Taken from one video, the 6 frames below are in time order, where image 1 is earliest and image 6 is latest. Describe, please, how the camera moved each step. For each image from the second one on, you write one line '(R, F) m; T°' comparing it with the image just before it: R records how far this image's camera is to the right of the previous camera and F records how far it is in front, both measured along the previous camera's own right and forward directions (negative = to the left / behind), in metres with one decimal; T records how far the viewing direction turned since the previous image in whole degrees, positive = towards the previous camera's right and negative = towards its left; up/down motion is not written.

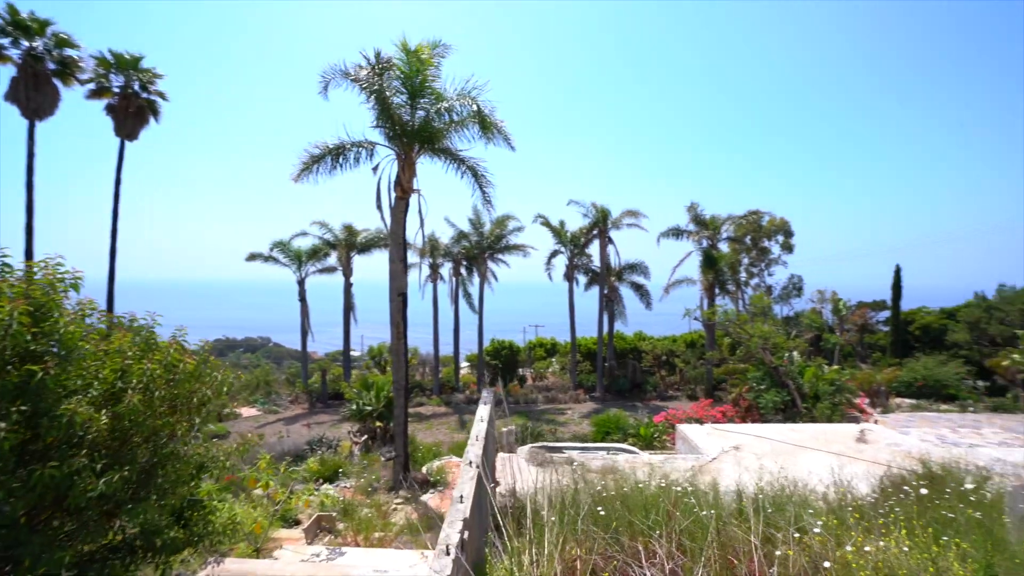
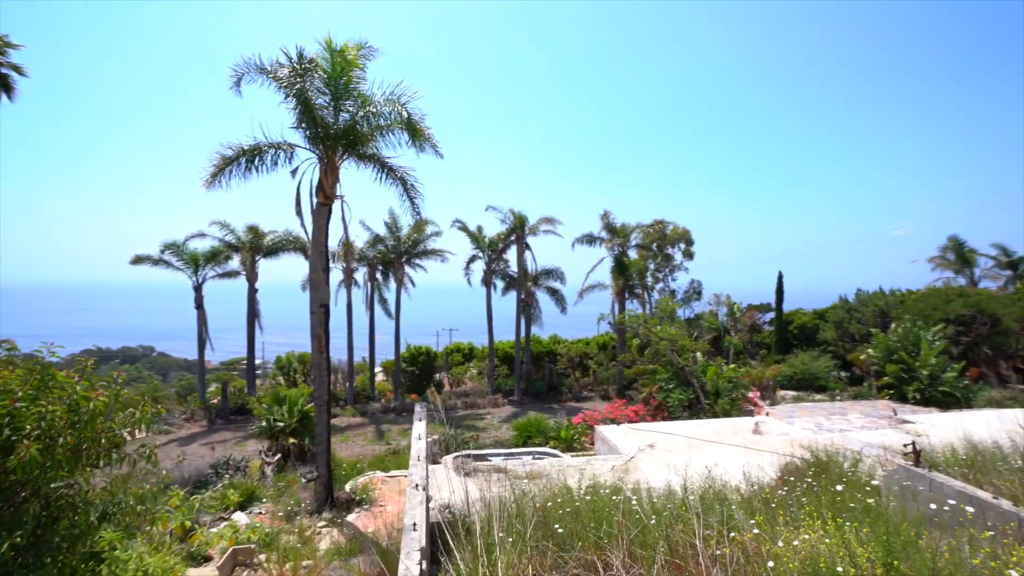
(-0.3, 0.0) m; +10°
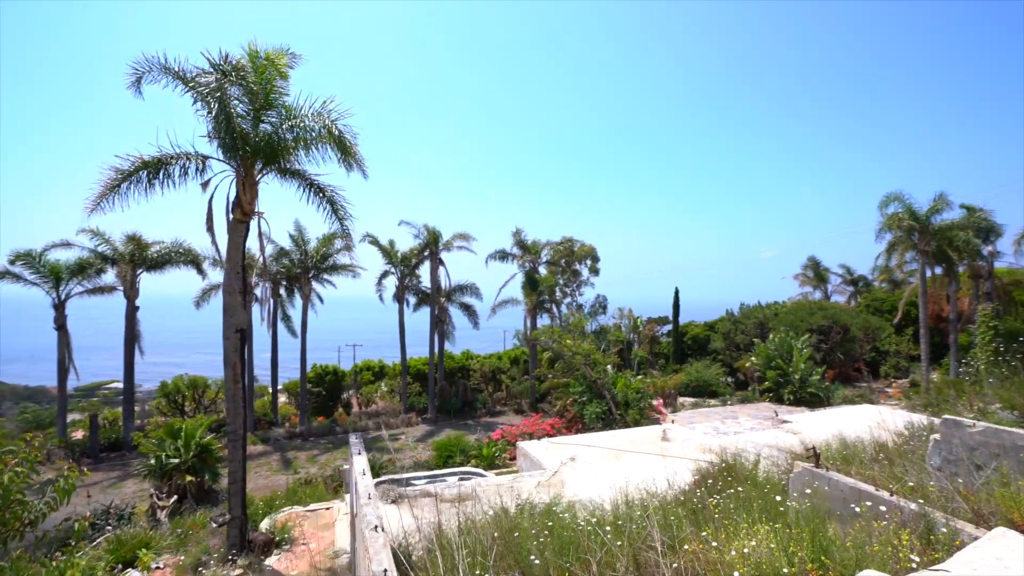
(-0.5, 0.0) m; +11°
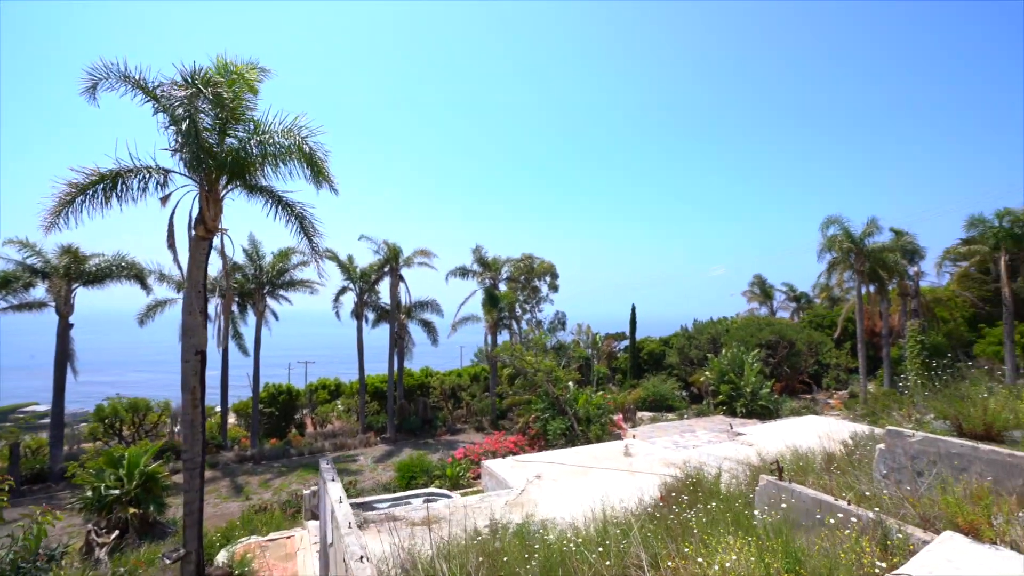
(-0.3, 0.0) m; +5°
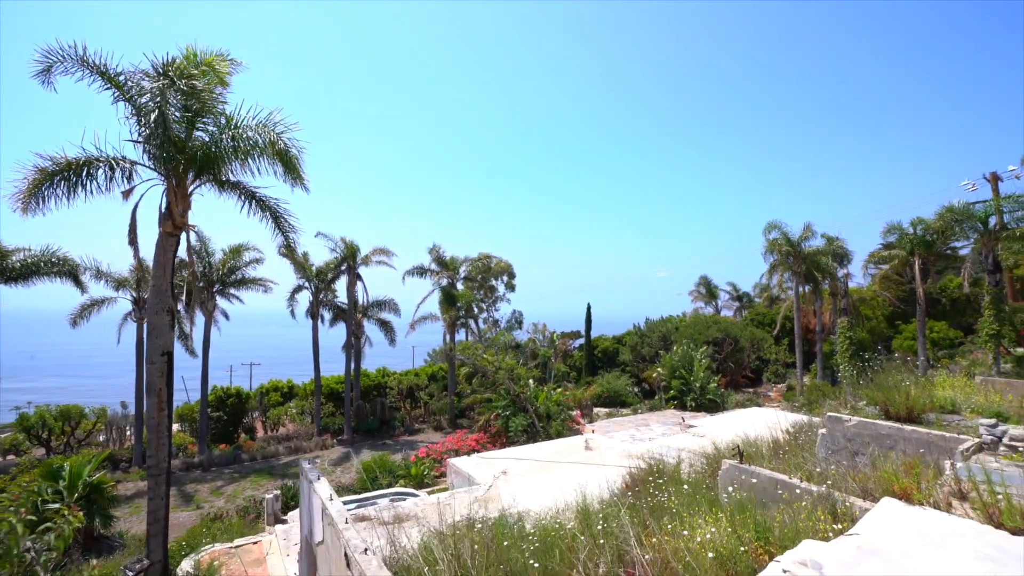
(-0.4, -0.1) m; +6°
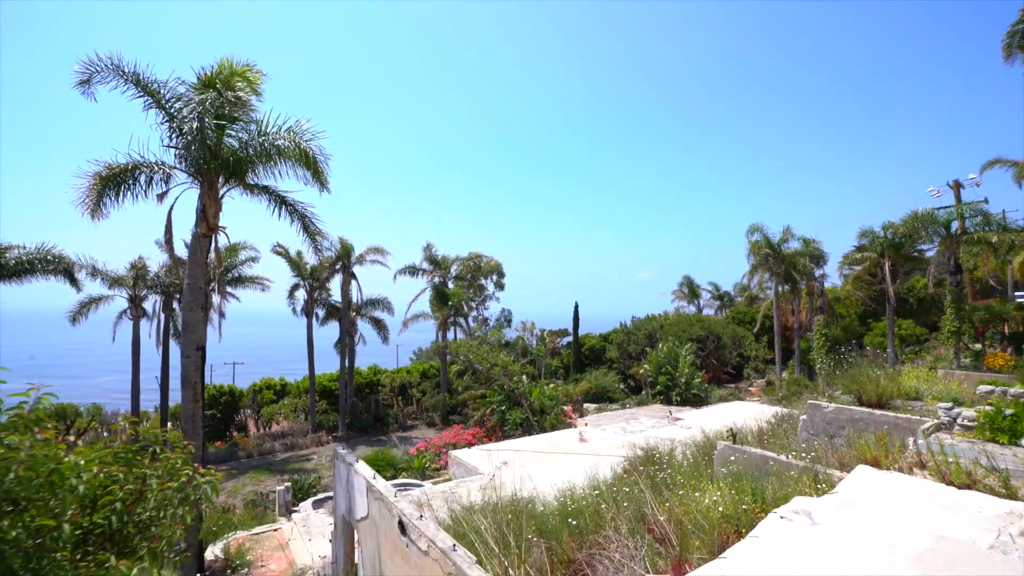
(-0.5, -0.3) m; +3°
